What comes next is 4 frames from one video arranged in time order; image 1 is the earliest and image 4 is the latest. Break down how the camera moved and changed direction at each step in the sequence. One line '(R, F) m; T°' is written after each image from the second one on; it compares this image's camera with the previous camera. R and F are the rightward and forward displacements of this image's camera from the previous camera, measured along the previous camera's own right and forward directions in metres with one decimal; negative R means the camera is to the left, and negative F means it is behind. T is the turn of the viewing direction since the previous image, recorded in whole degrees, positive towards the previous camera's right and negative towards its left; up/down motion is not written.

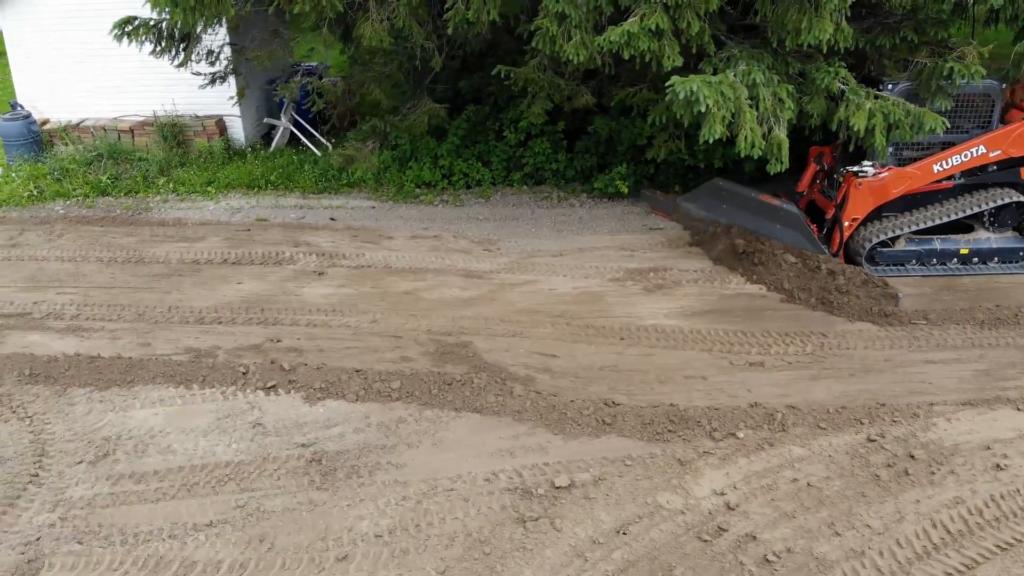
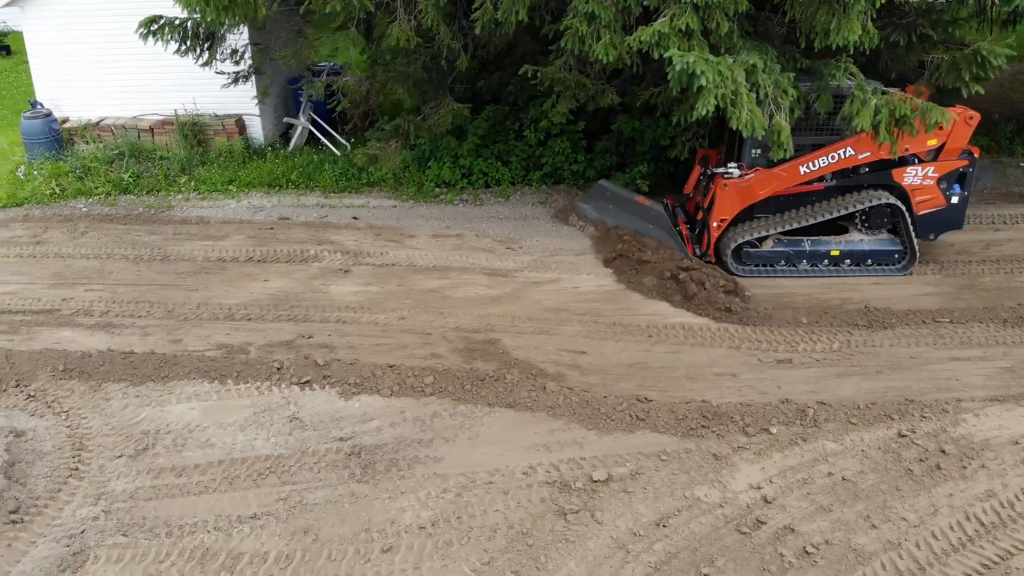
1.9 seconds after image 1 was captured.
(-0.3, -0.1) m; 0°
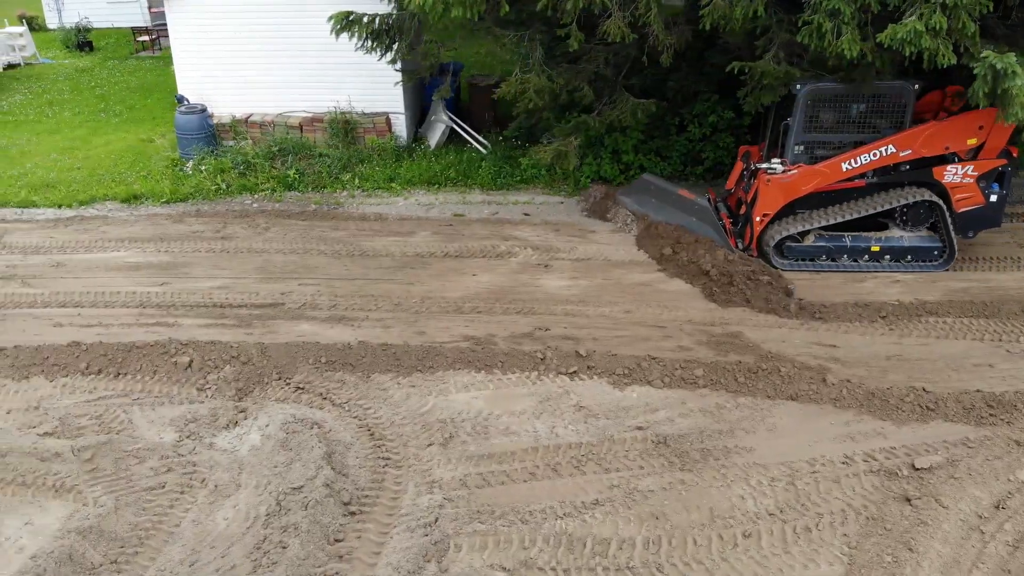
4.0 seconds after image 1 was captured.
(-2.2, 0.0) m; +2°
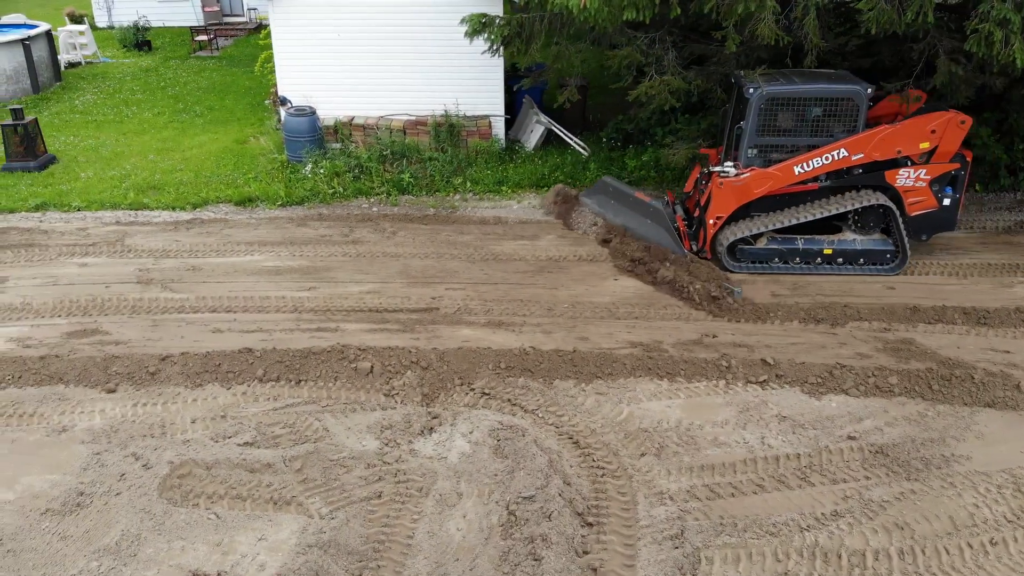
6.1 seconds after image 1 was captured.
(-1.5, +0.1) m; +2°
